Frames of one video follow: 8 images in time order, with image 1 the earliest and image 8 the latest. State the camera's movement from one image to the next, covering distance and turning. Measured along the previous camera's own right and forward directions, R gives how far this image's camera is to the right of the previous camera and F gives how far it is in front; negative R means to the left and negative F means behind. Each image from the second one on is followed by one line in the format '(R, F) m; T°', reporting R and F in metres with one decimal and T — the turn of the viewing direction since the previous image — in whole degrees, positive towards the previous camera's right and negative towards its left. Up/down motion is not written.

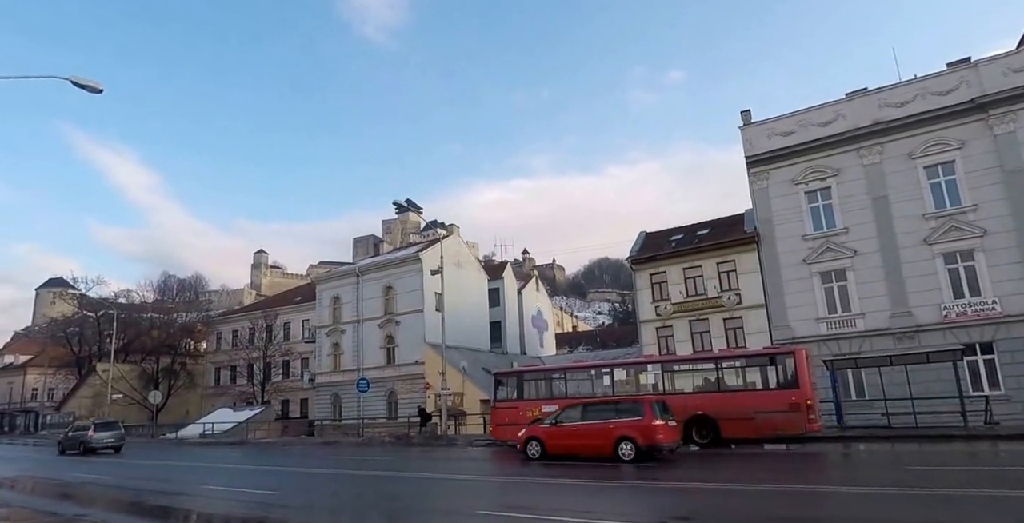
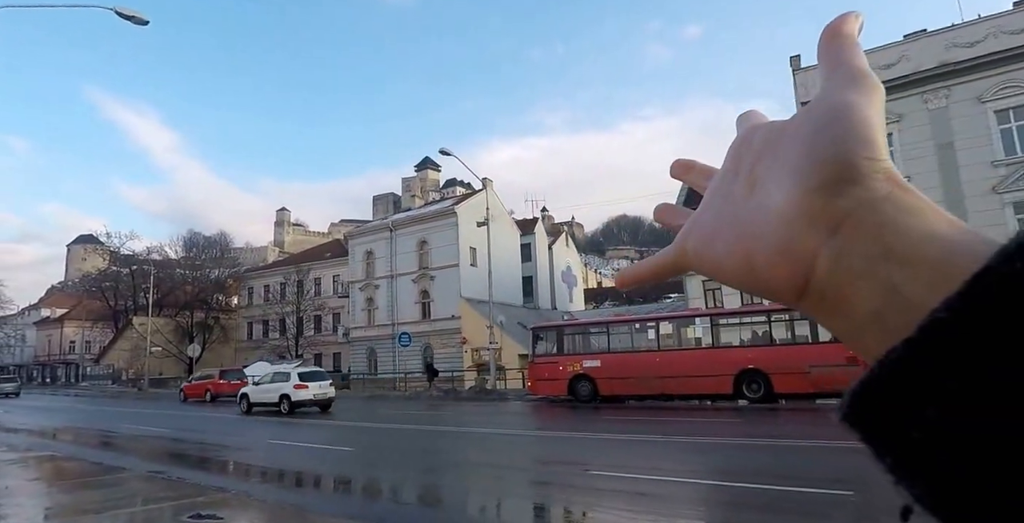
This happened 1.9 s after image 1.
(-1.1, +0.6) m; -1°
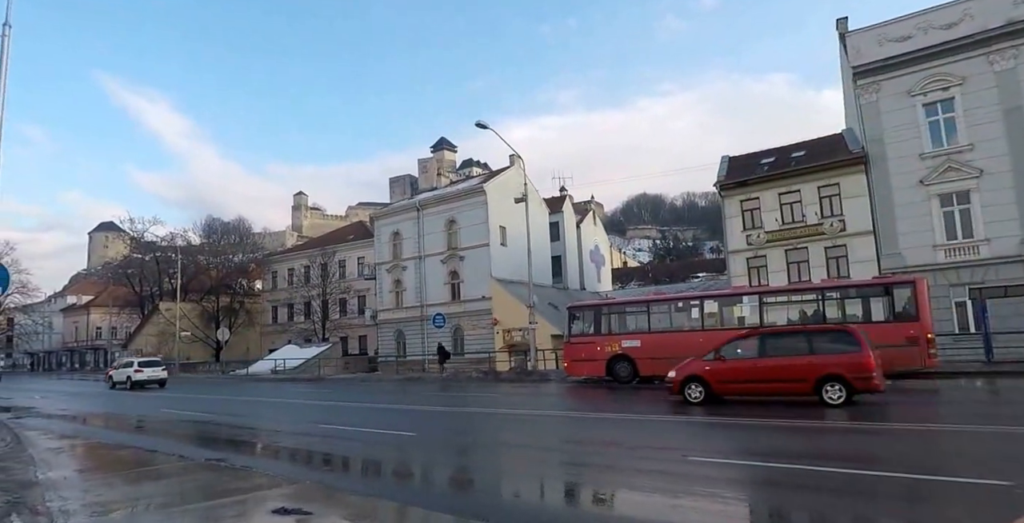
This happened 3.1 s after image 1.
(-0.9, +0.7) m; -1°
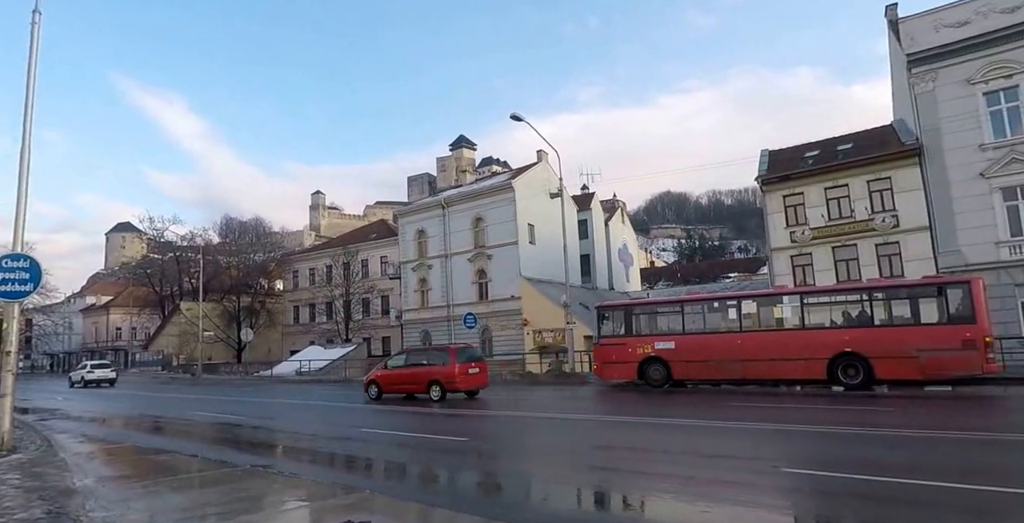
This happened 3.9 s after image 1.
(-0.8, +0.8) m; -1°
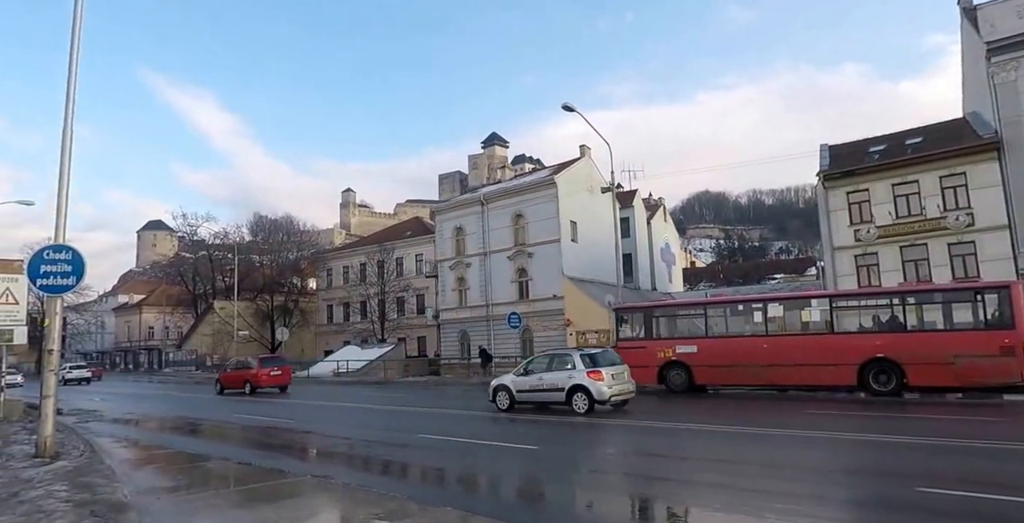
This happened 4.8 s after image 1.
(-0.9, +1.0) m; -2°
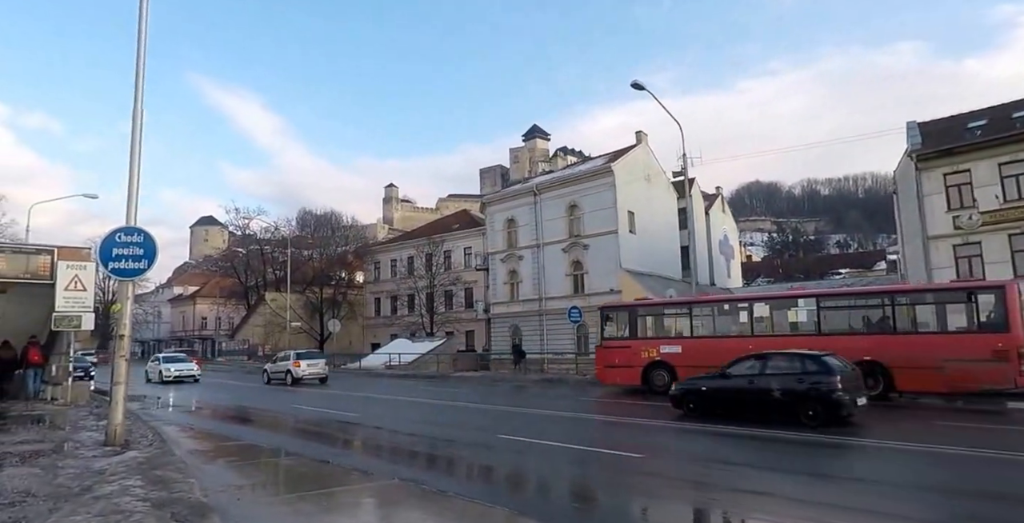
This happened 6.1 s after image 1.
(-0.8, +0.8) m; -3°
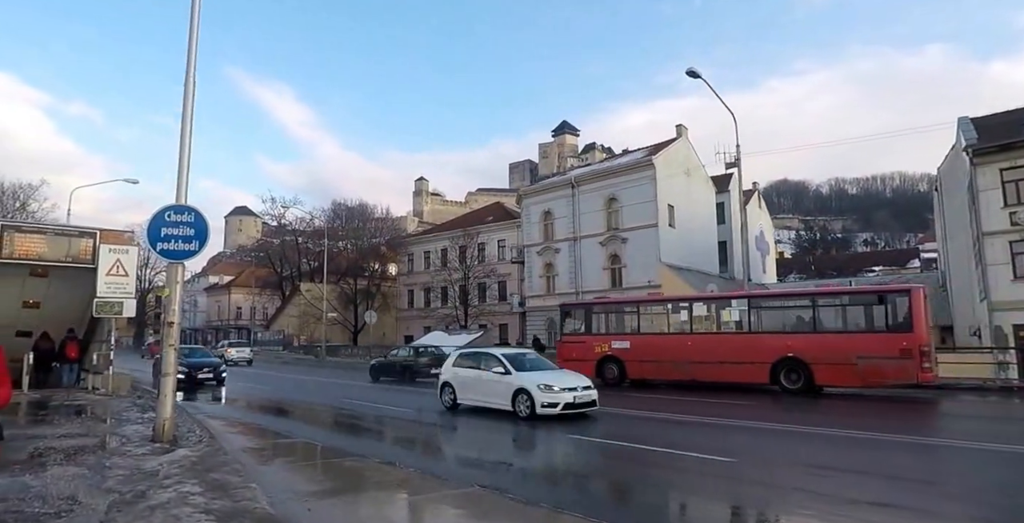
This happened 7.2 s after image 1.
(-0.6, +0.7) m; -2°
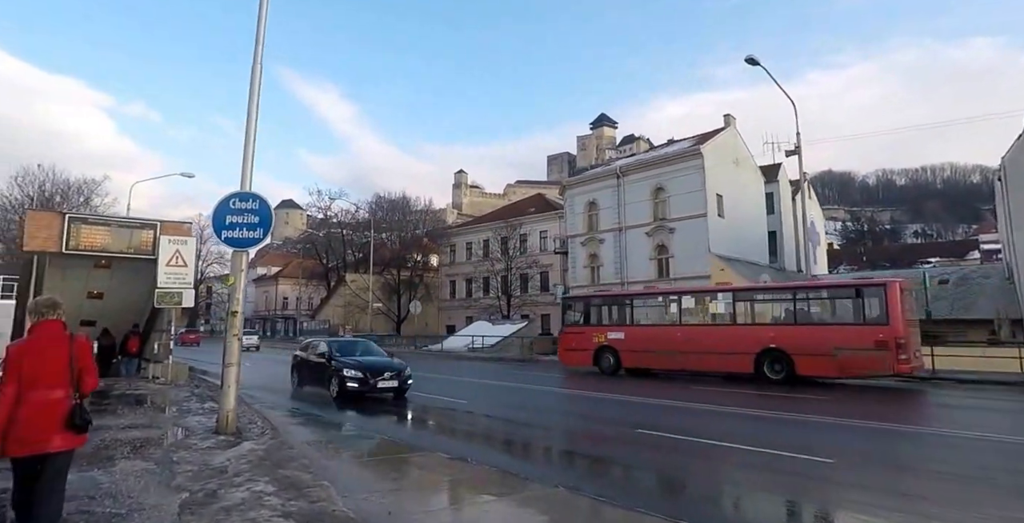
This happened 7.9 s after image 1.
(-0.4, +0.5) m; -3°
